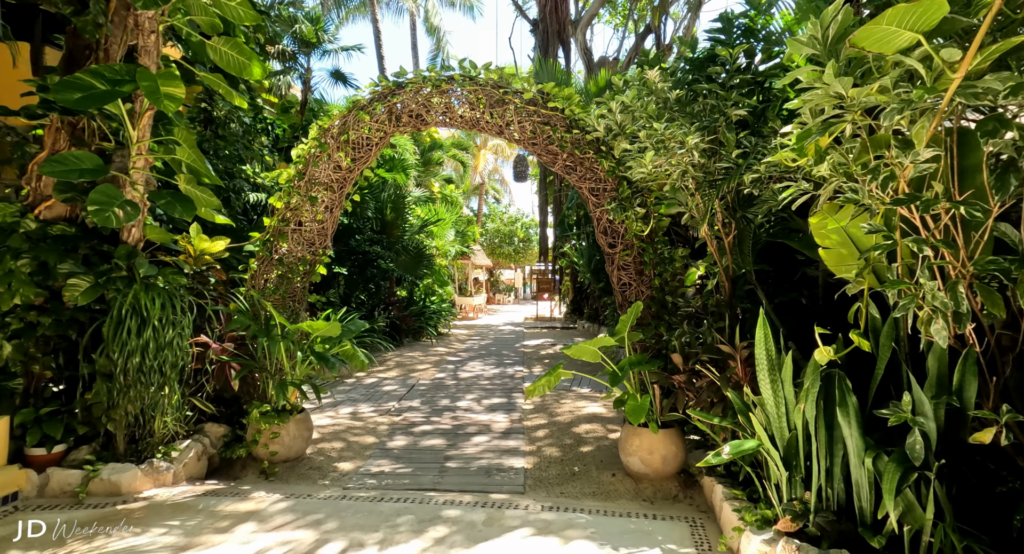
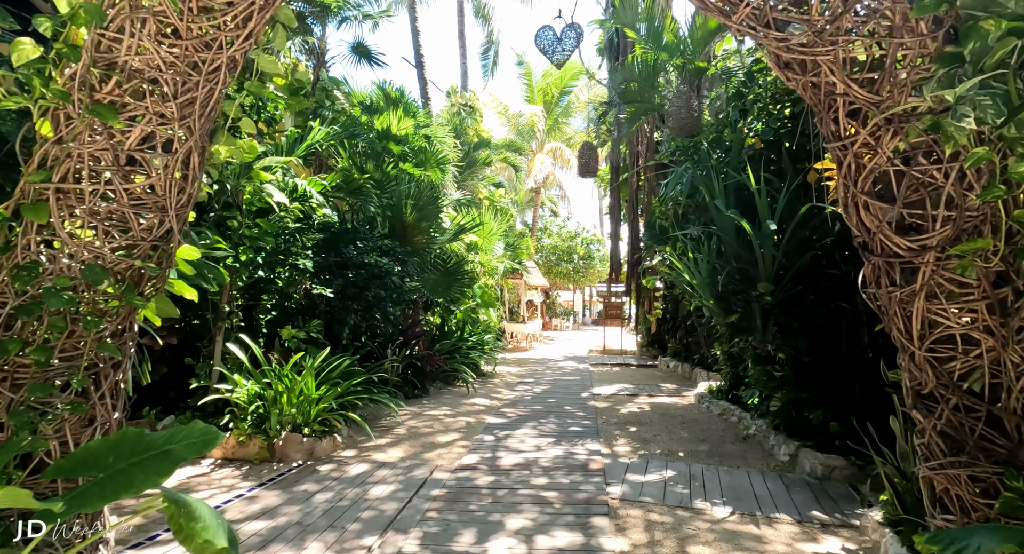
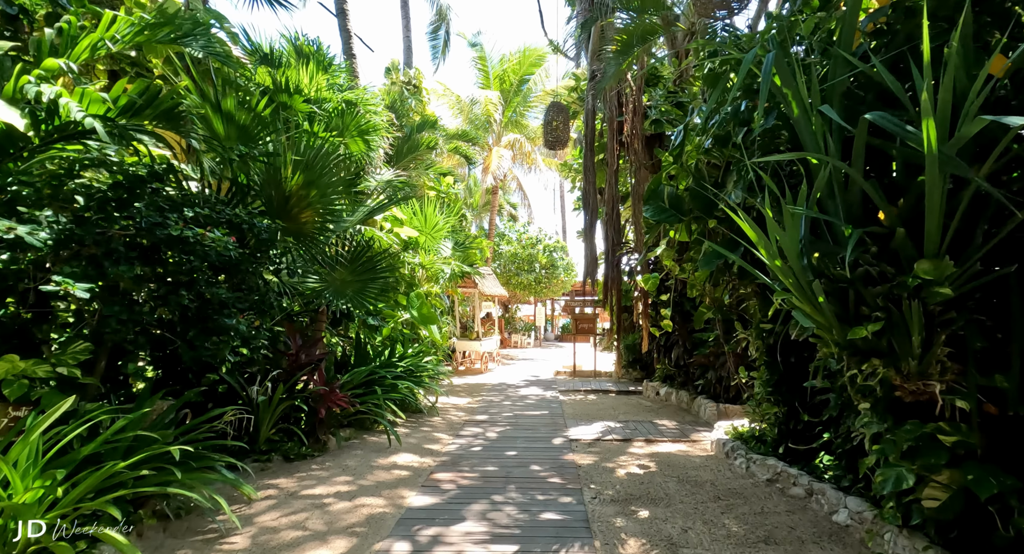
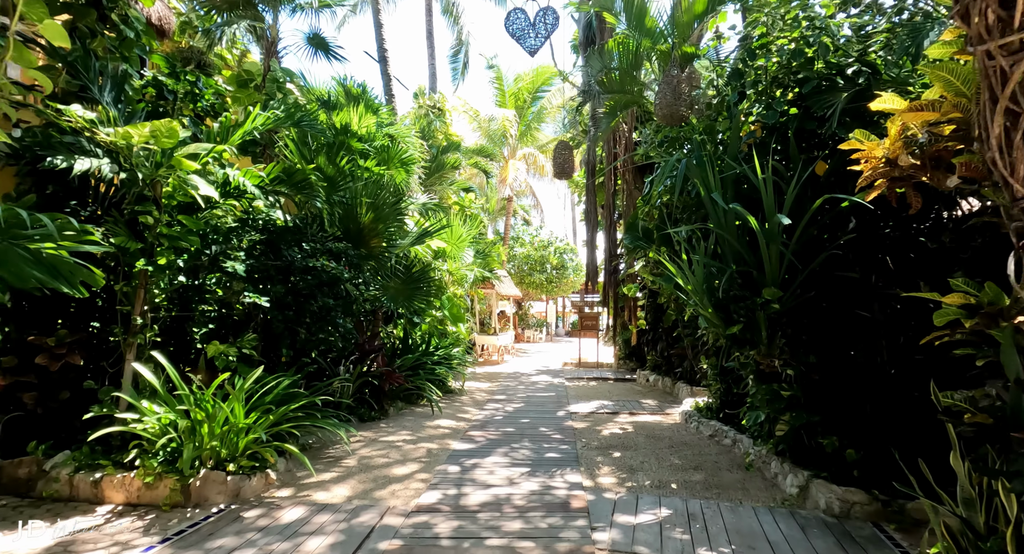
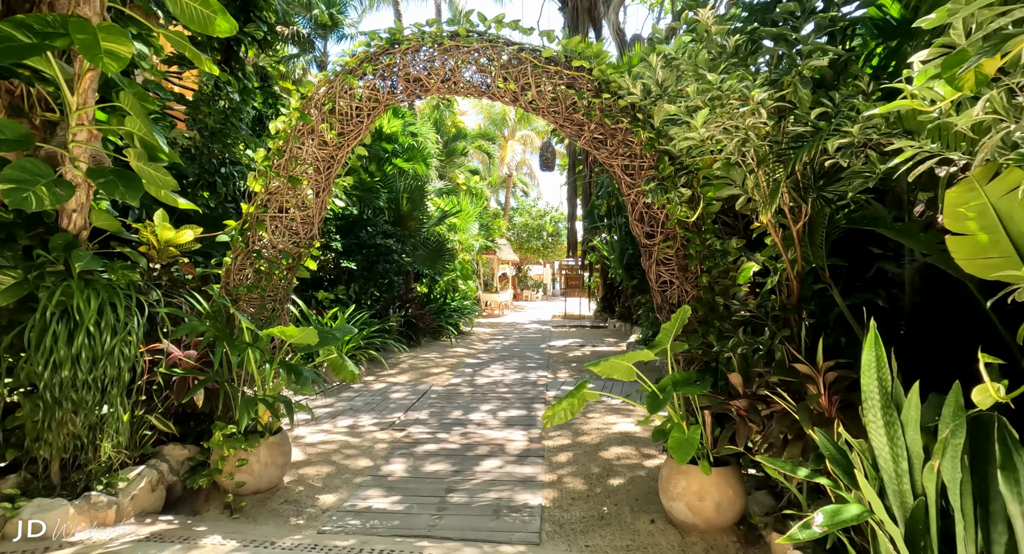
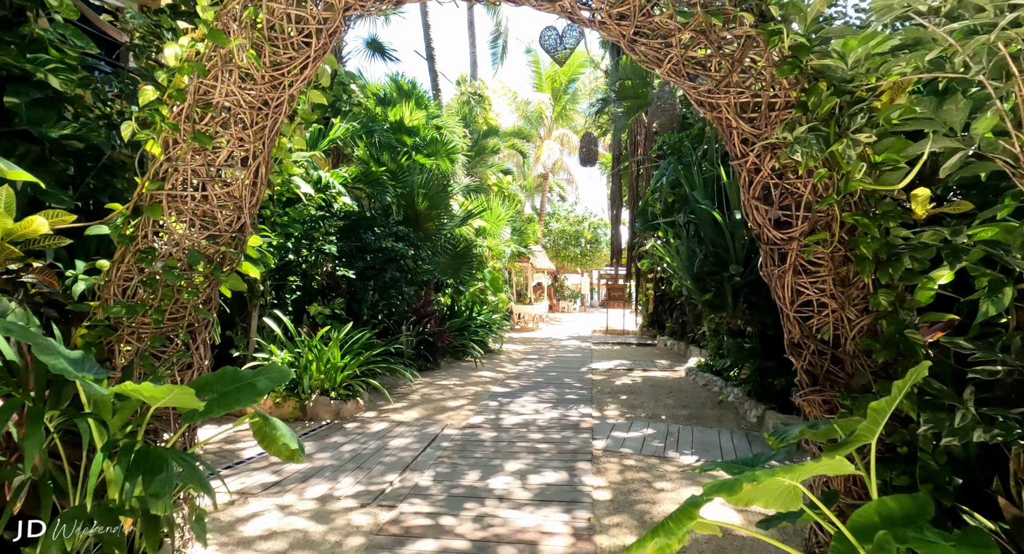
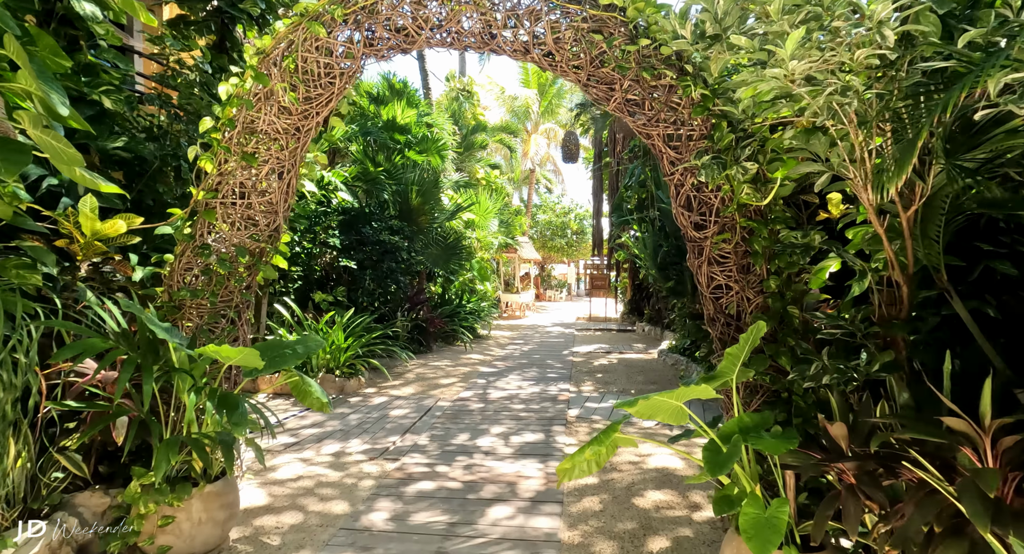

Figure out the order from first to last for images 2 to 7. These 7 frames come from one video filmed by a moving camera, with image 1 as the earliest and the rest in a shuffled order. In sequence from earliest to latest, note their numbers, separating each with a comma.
5, 7, 6, 2, 4, 3
